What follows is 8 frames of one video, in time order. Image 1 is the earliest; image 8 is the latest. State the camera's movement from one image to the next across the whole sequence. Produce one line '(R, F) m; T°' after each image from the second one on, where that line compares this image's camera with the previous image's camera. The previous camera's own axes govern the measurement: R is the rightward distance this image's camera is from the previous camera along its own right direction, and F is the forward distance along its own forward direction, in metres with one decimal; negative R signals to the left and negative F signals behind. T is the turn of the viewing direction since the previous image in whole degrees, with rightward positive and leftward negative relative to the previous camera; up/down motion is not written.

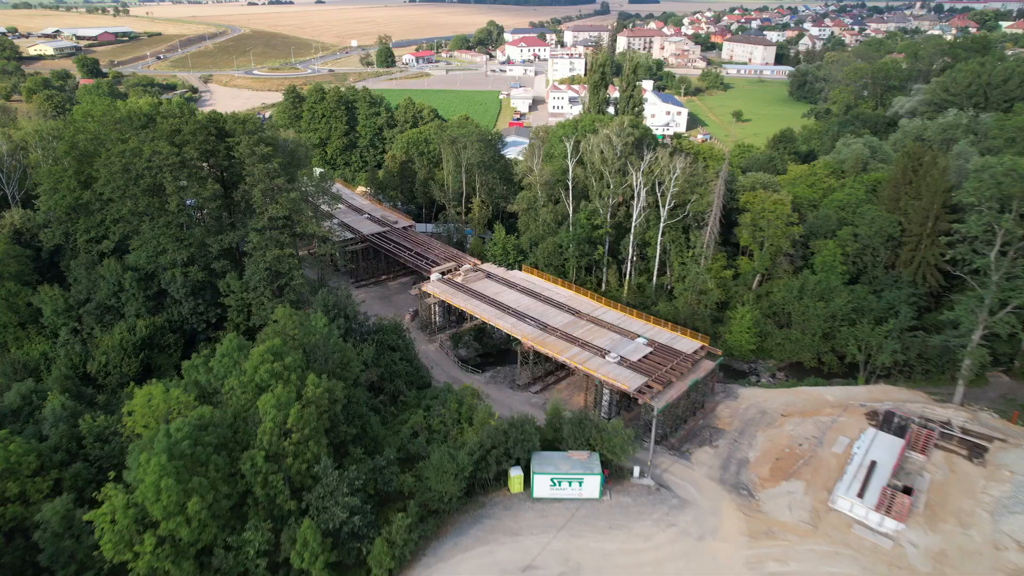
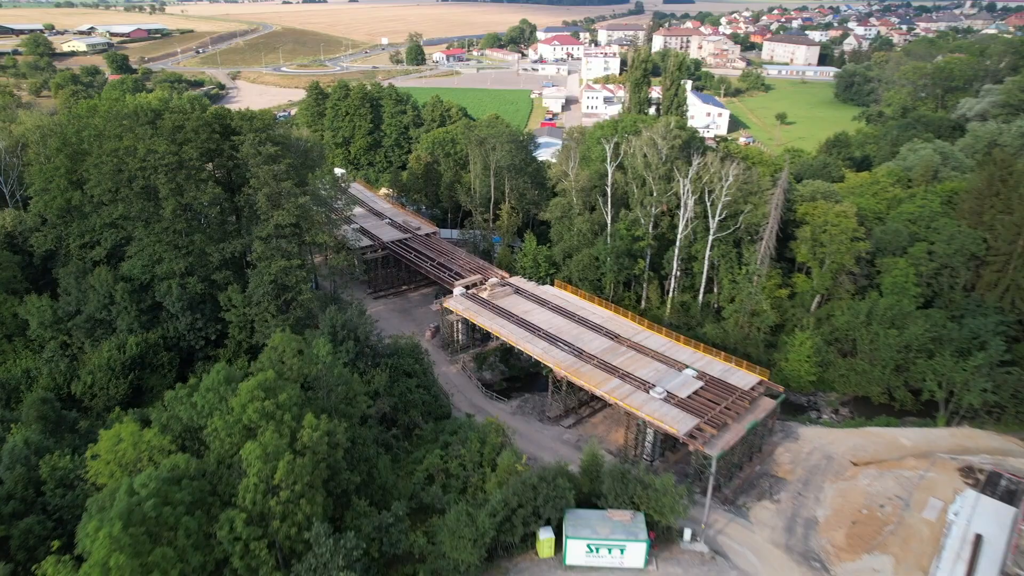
(-0.2, +3.1) m; -2°
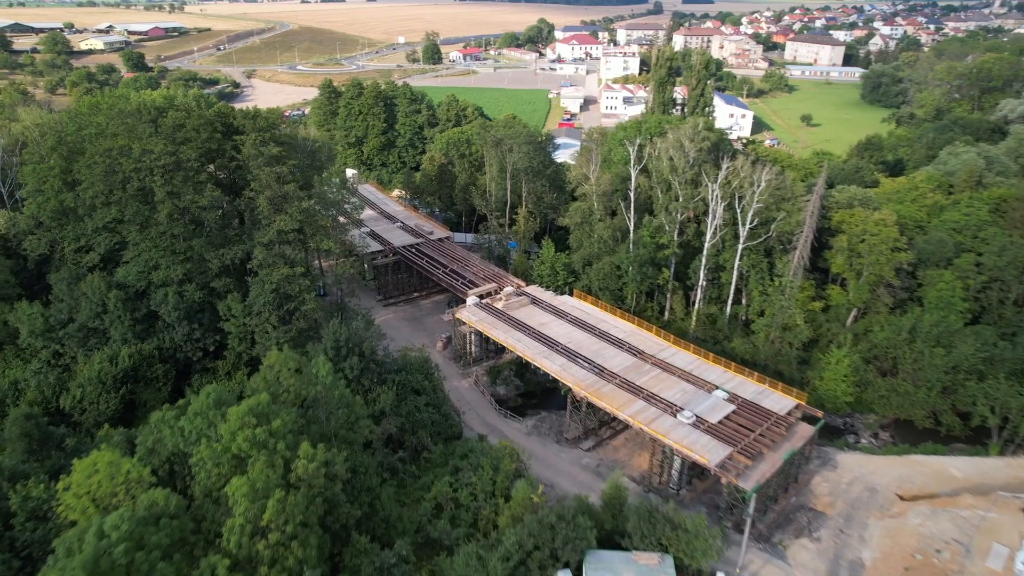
(-0.1, +1.7) m; -1°
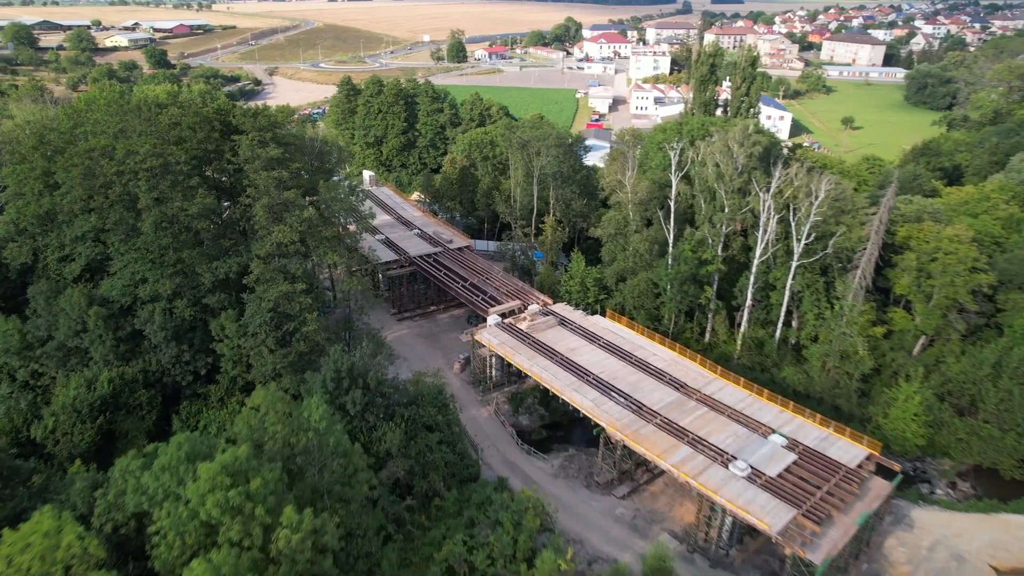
(-0.1, +2.8) m; -2°
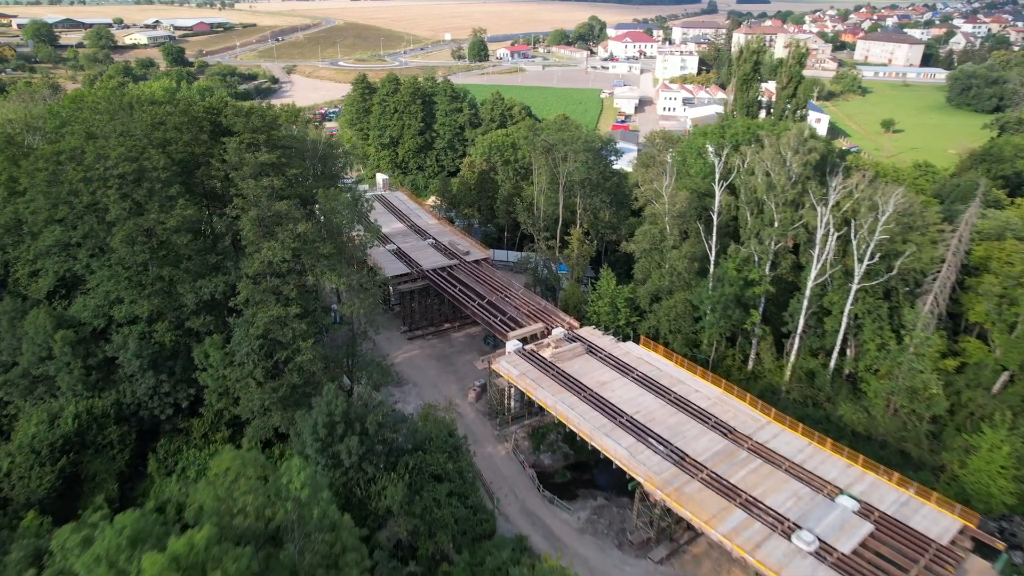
(-0.1, +2.8) m; -2°
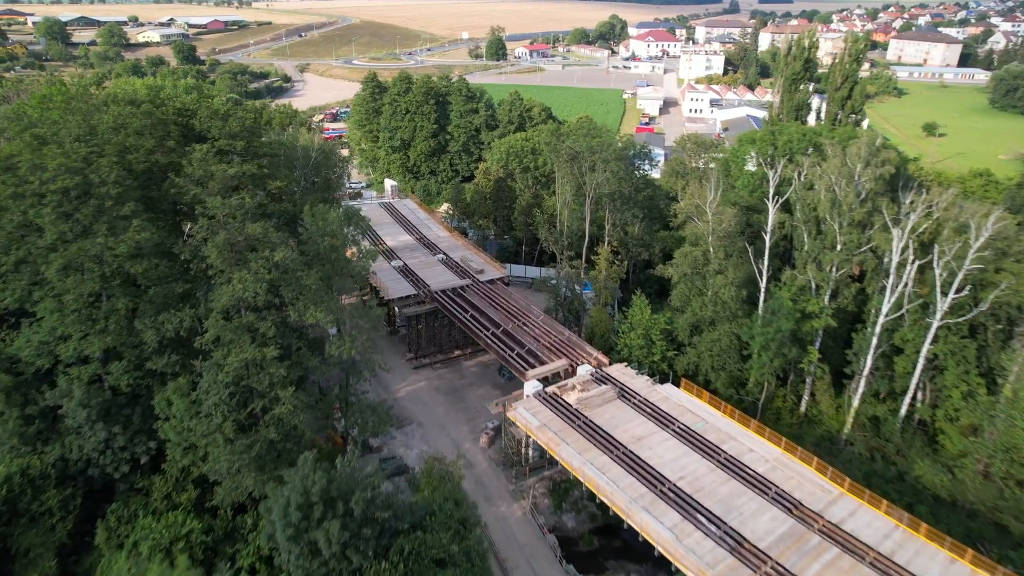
(-0.1, +3.2) m; -1°
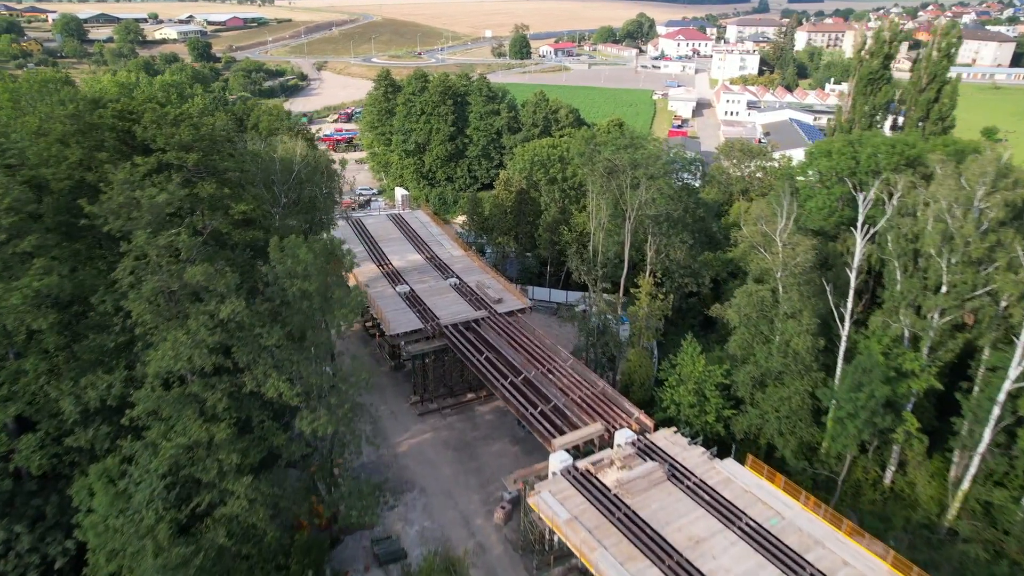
(-0.1, +3.9) m; -2°
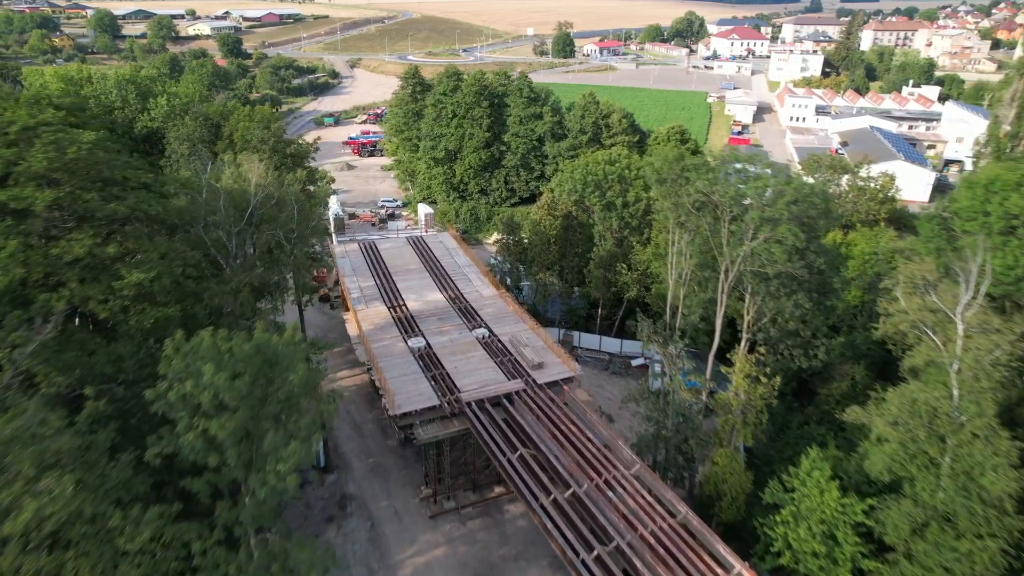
(-0.3, +5.5) m; -3°
